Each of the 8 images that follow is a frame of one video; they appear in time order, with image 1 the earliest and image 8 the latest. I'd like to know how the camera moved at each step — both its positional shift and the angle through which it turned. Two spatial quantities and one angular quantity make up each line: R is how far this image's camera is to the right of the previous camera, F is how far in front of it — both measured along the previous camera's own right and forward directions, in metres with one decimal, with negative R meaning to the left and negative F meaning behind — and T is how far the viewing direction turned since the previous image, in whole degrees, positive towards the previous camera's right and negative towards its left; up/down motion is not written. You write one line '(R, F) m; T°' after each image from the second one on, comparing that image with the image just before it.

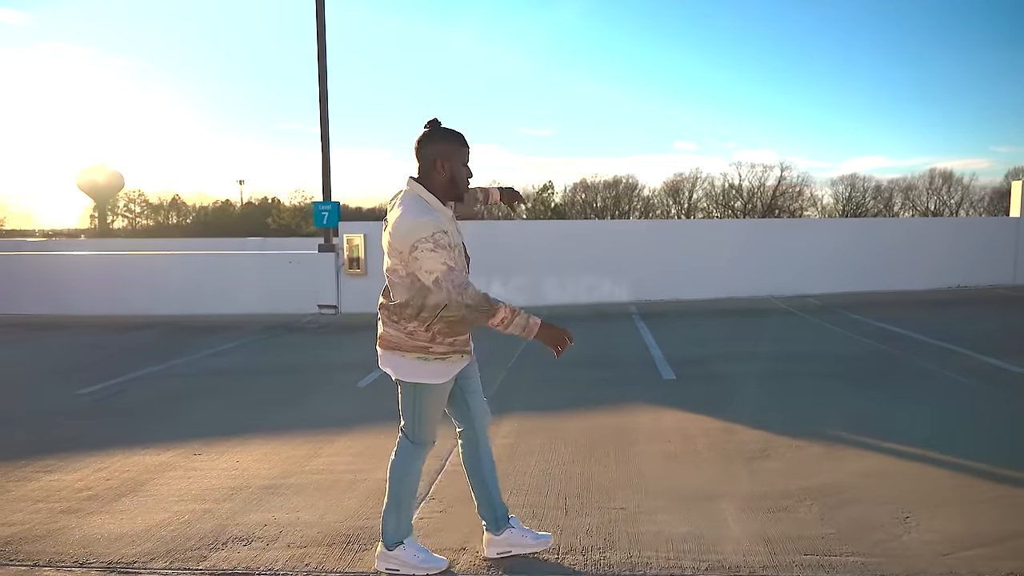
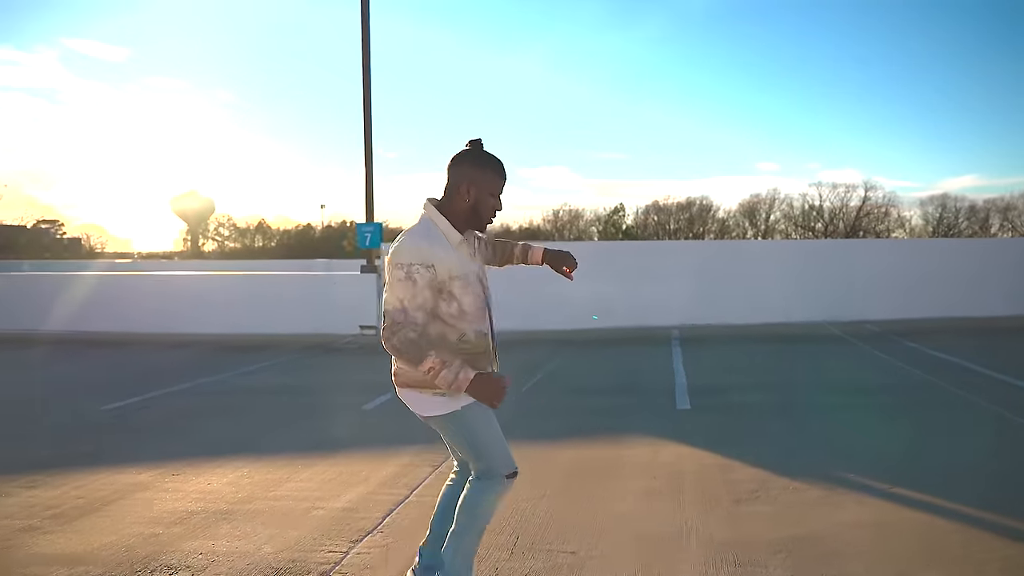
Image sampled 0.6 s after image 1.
(+0.7, +0.3) m; -6°
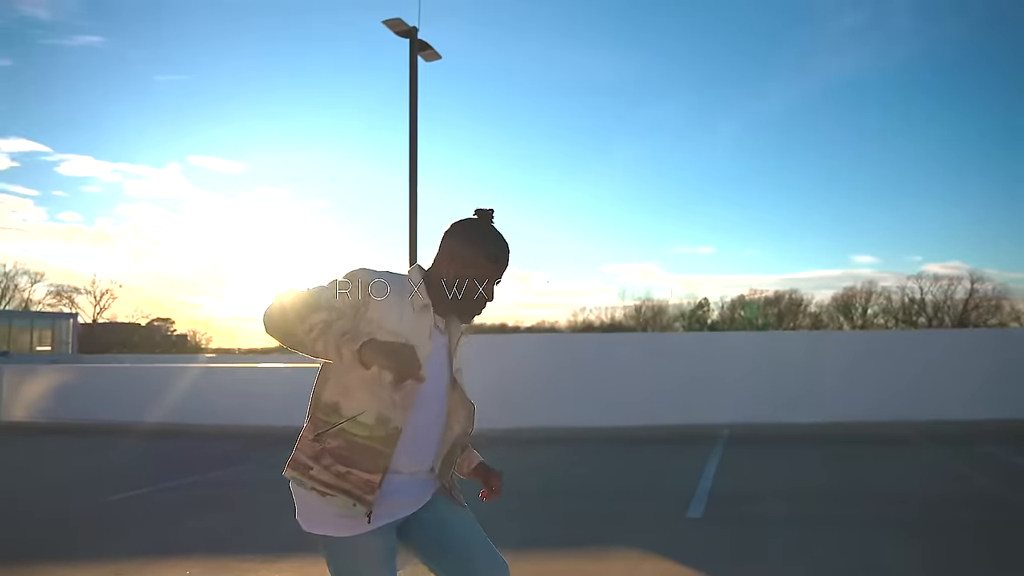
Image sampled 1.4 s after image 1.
(+0.9, +0.5) m; -7°
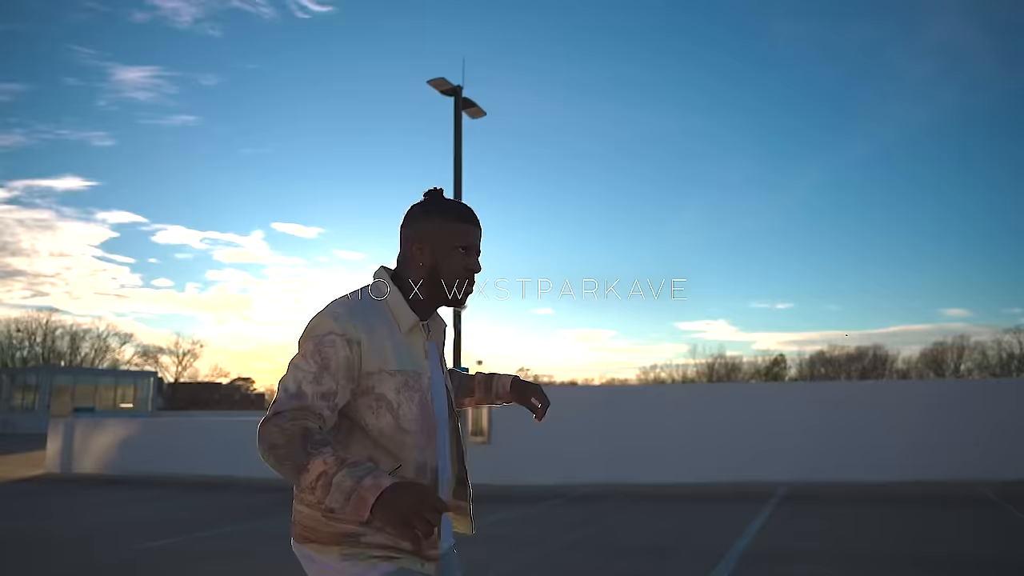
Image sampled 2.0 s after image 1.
(+0.5, +0.1) m; -5°
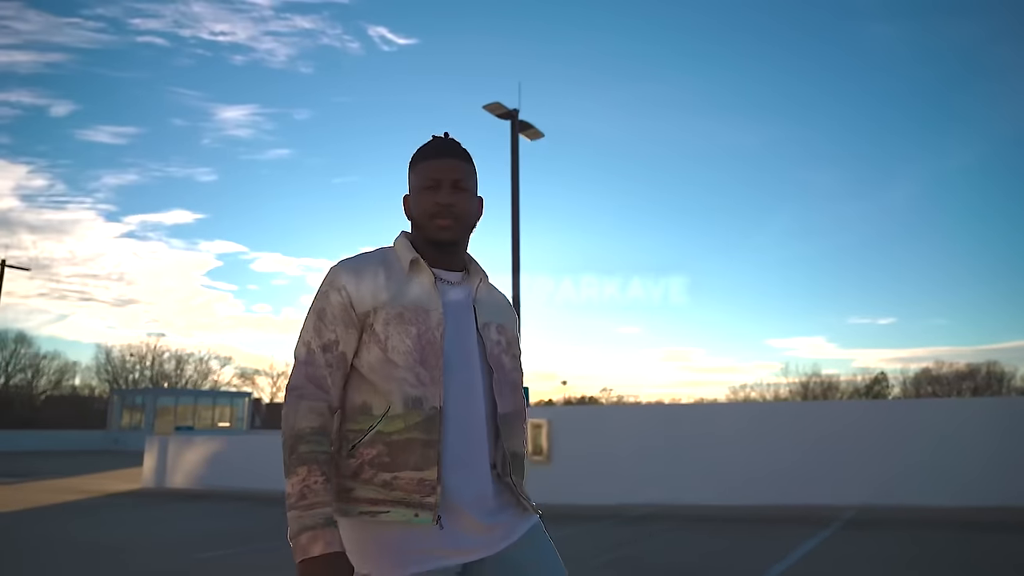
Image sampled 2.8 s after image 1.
(+0.5, -0.1) m; -6°
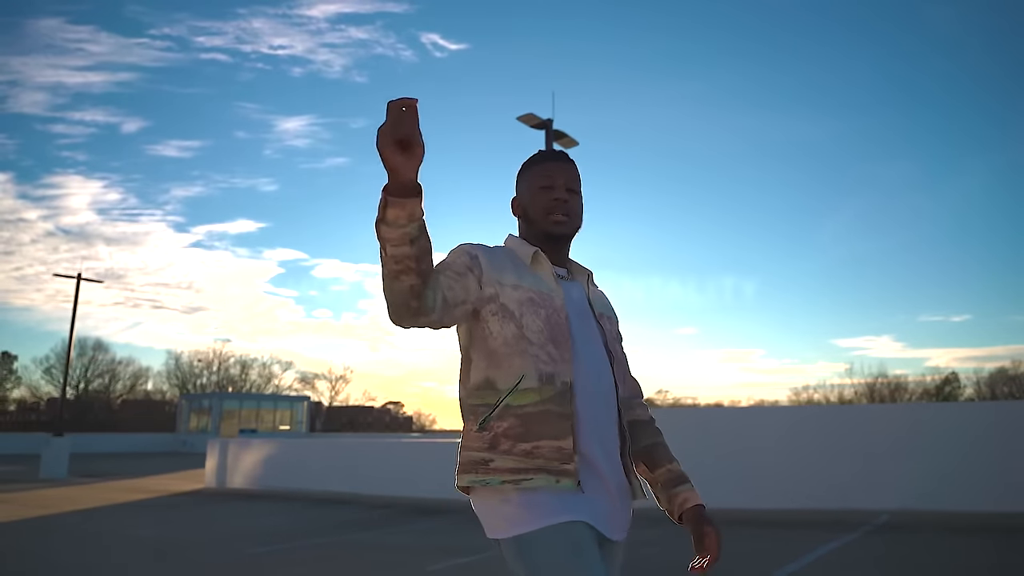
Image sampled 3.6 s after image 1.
(+0.4, -0.3) m; -4°
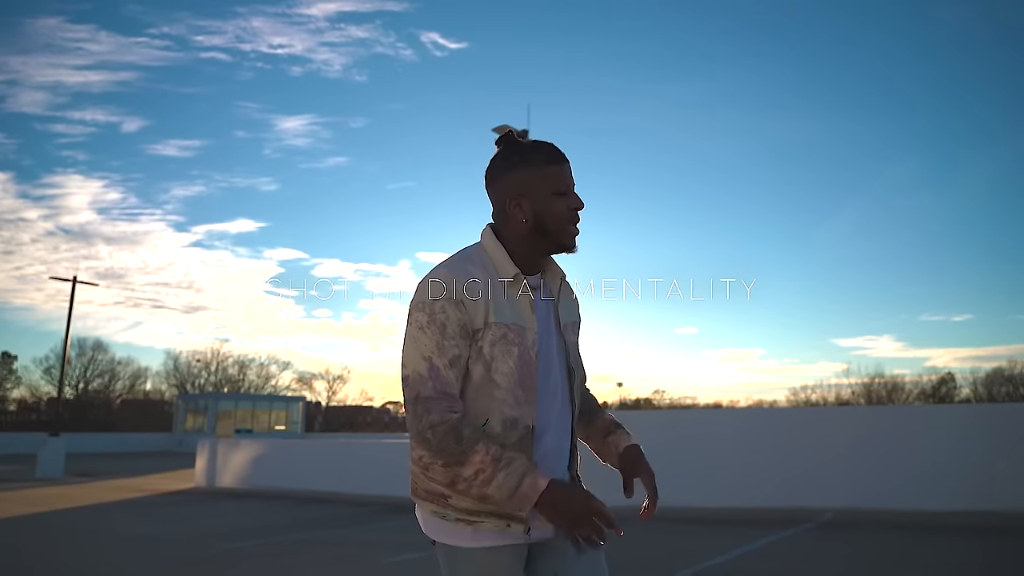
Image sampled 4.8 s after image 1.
(+0.4, -0.5) m; 0°
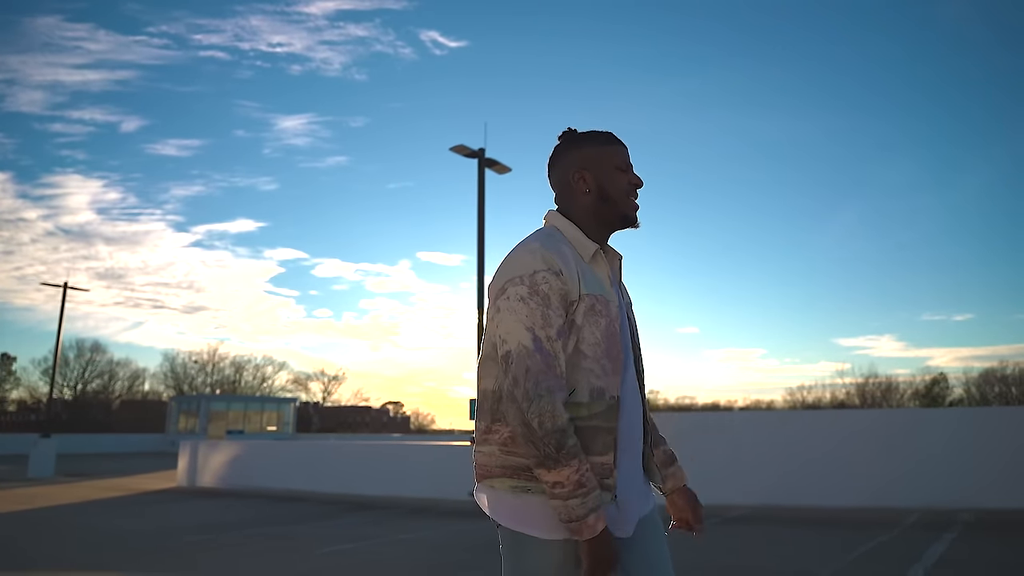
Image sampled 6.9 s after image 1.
(+0.9, -0.8) m; 0°
